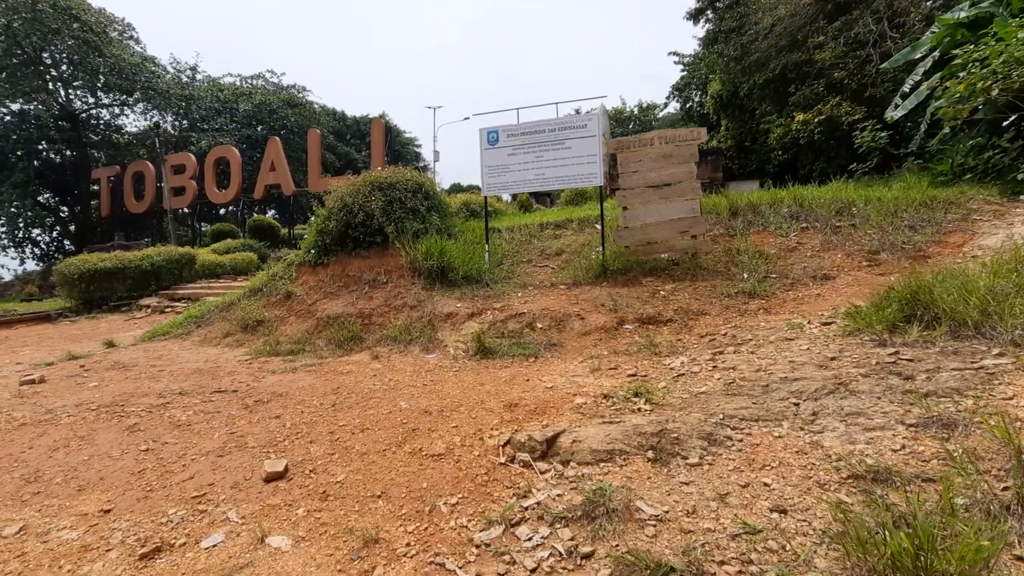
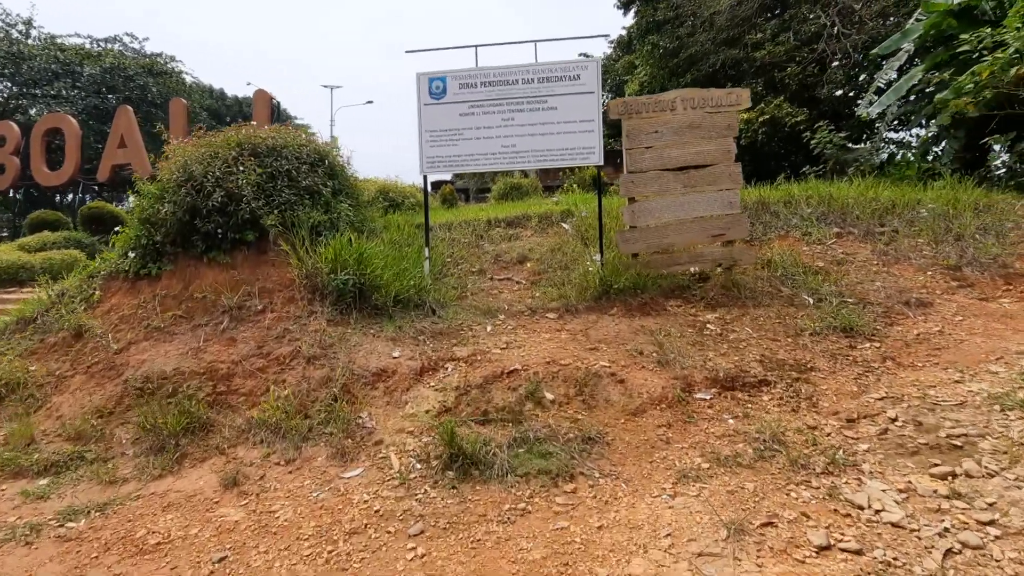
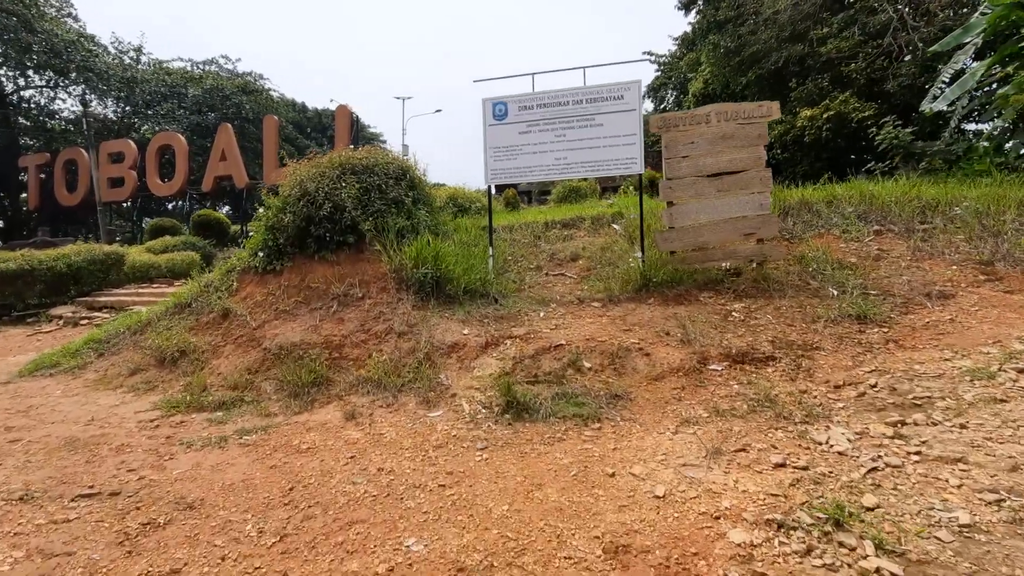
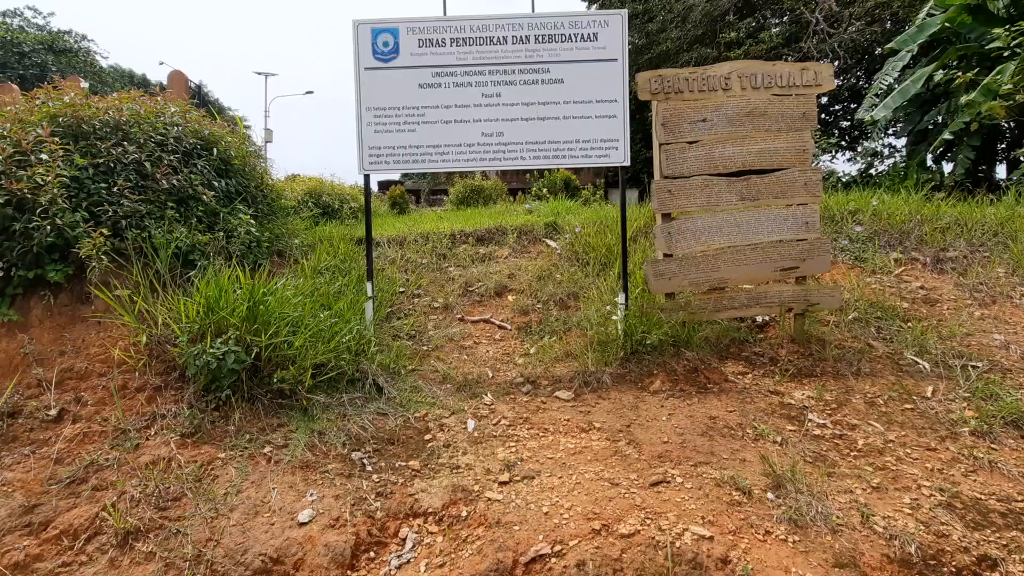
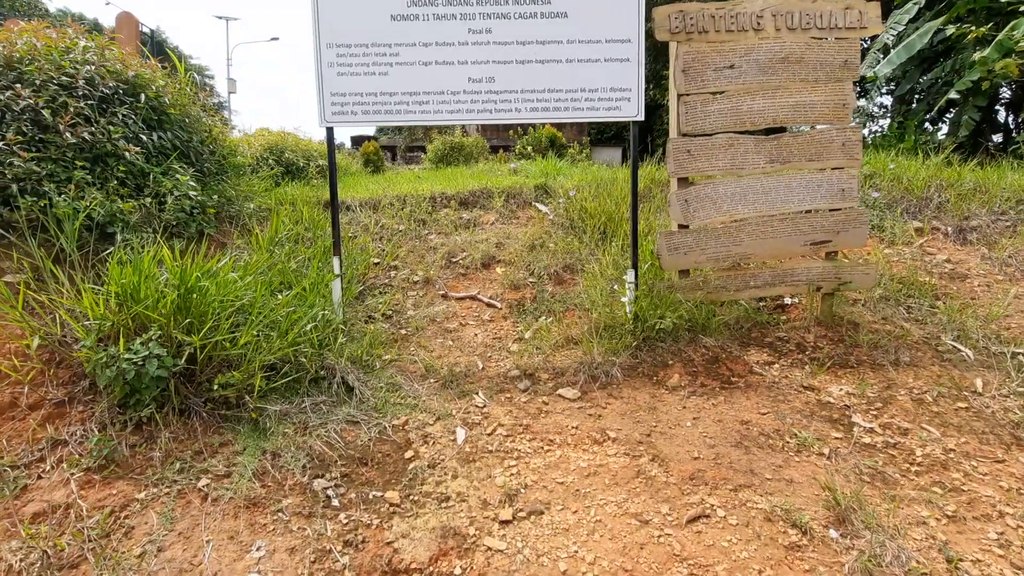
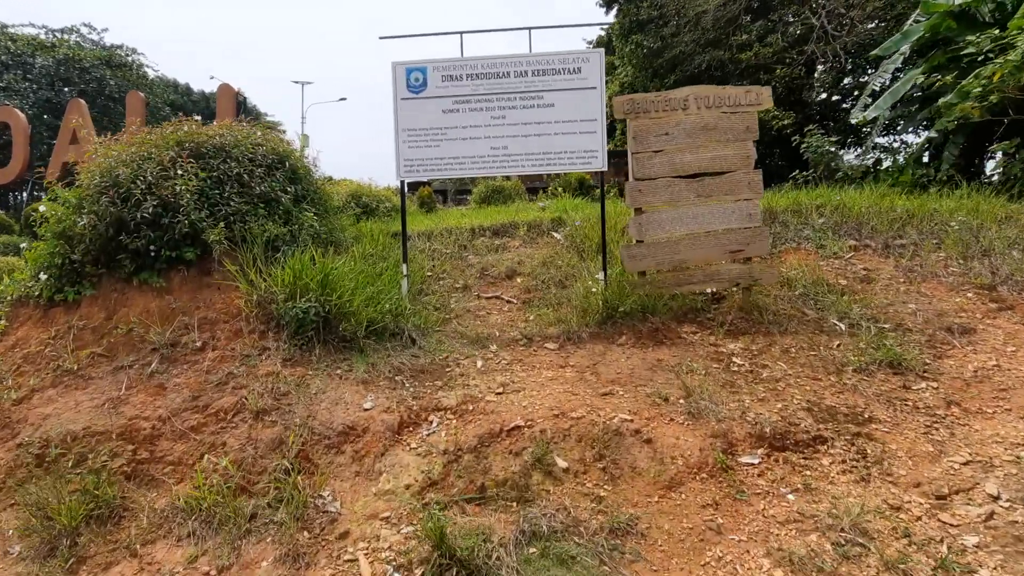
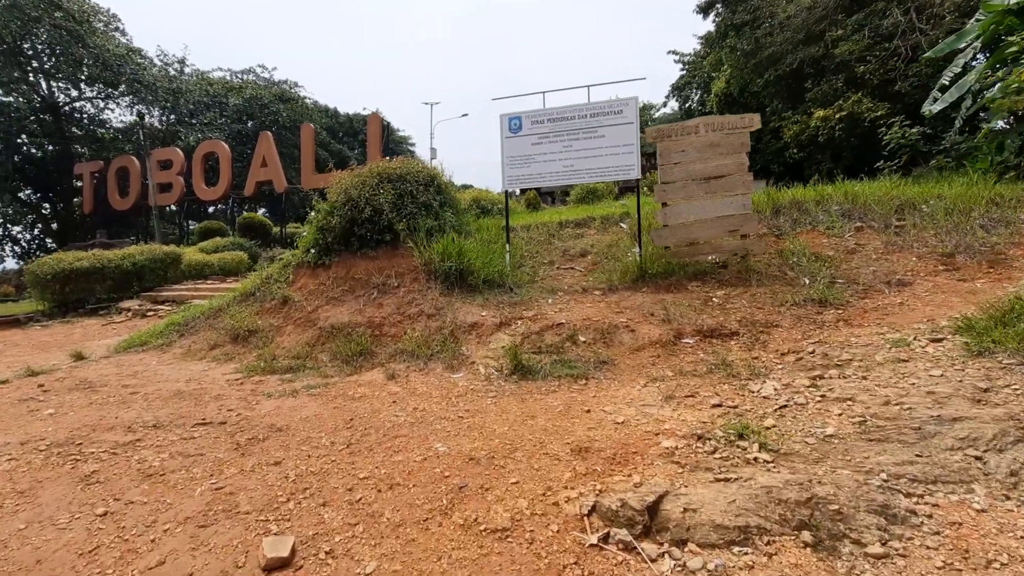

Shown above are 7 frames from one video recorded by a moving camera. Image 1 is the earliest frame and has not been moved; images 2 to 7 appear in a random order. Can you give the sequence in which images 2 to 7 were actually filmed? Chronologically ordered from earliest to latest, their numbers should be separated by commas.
7, 3, 2, 6, 4, 5
